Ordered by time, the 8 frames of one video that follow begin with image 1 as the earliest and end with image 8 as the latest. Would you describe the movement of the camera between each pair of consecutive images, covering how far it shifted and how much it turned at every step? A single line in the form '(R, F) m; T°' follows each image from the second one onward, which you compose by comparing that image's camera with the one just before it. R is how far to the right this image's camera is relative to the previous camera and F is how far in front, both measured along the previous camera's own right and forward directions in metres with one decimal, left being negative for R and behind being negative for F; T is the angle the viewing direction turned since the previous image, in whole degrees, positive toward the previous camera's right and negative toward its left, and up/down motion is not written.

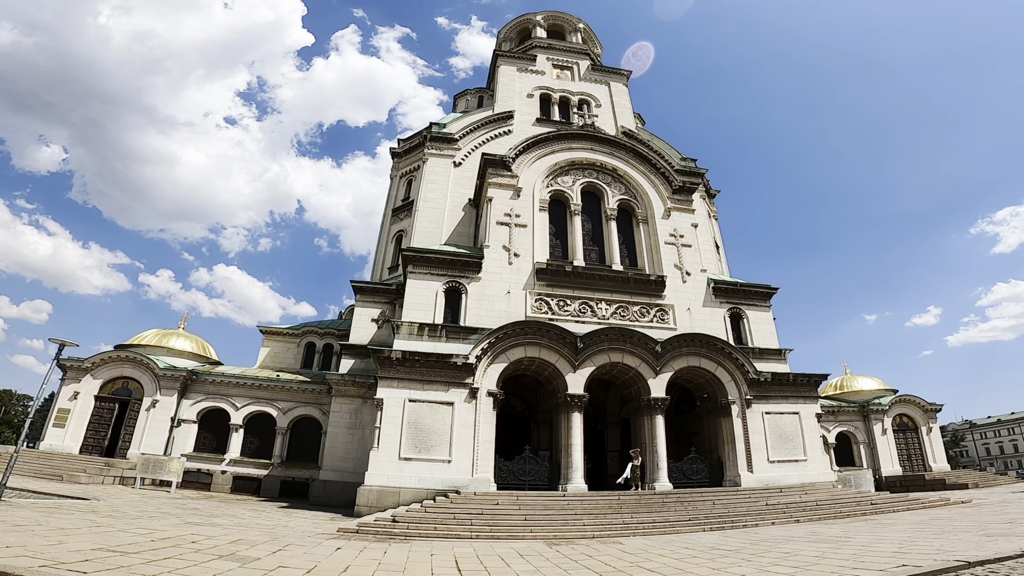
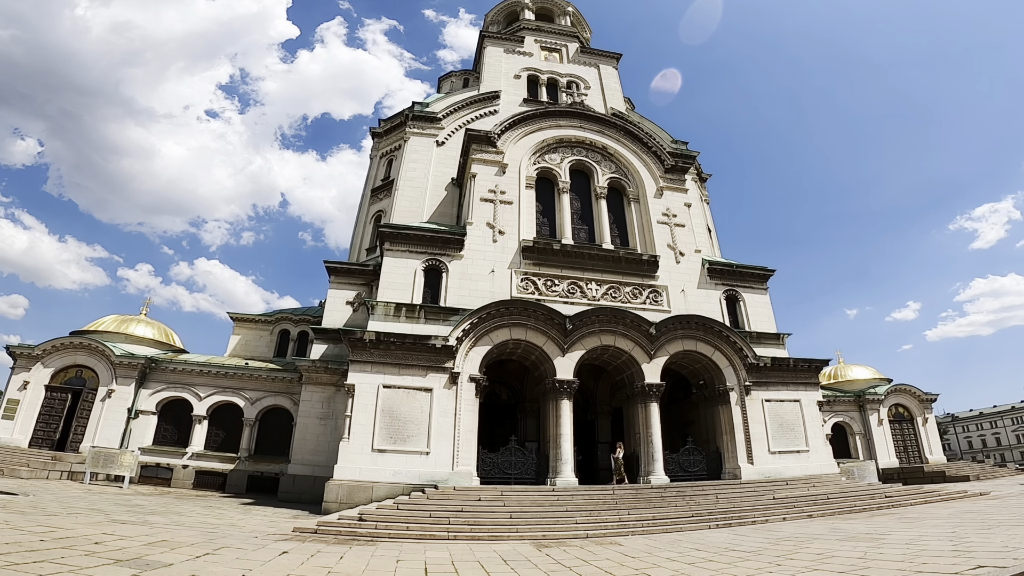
(0.0, +1.6) m; +2°
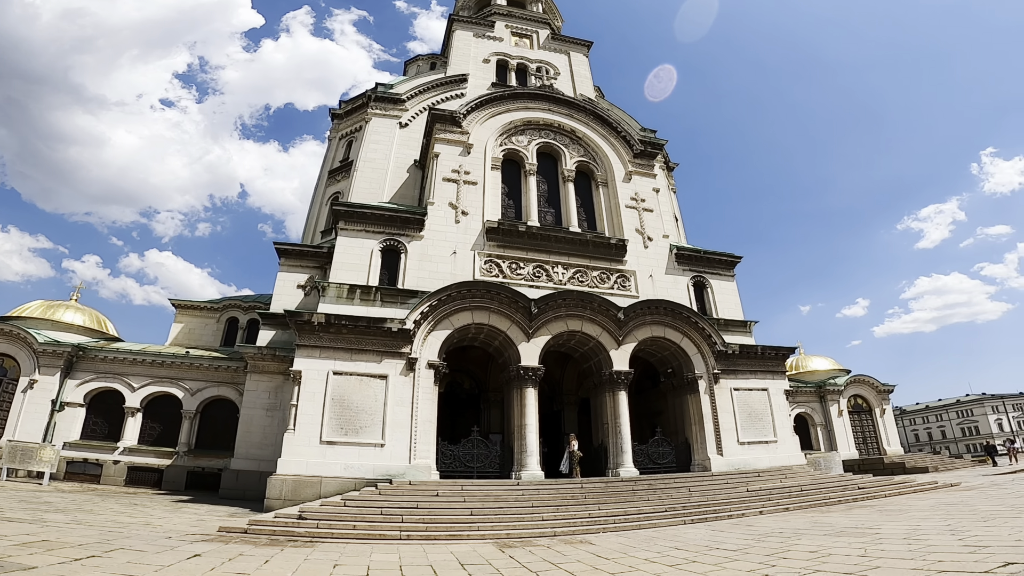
(0.0, +1.1) m; +4°
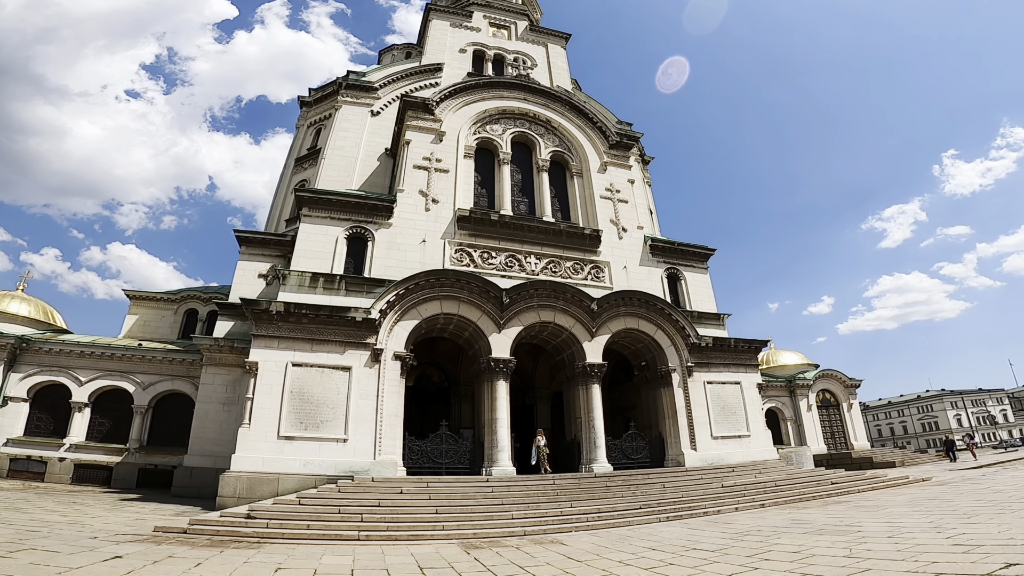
(+0.1, +0.6) m; +3°
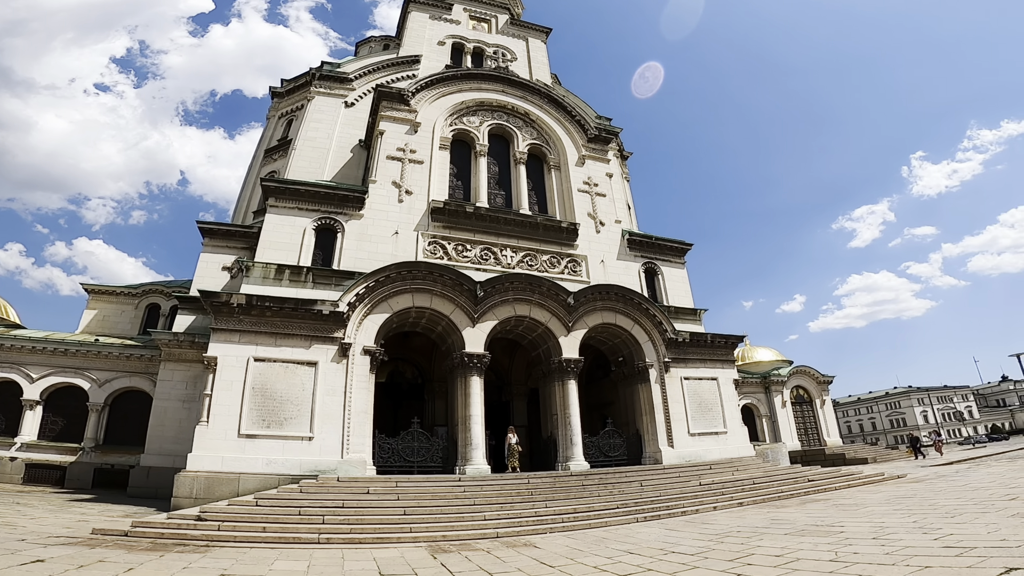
(+0.1, +0.5) m; +2°
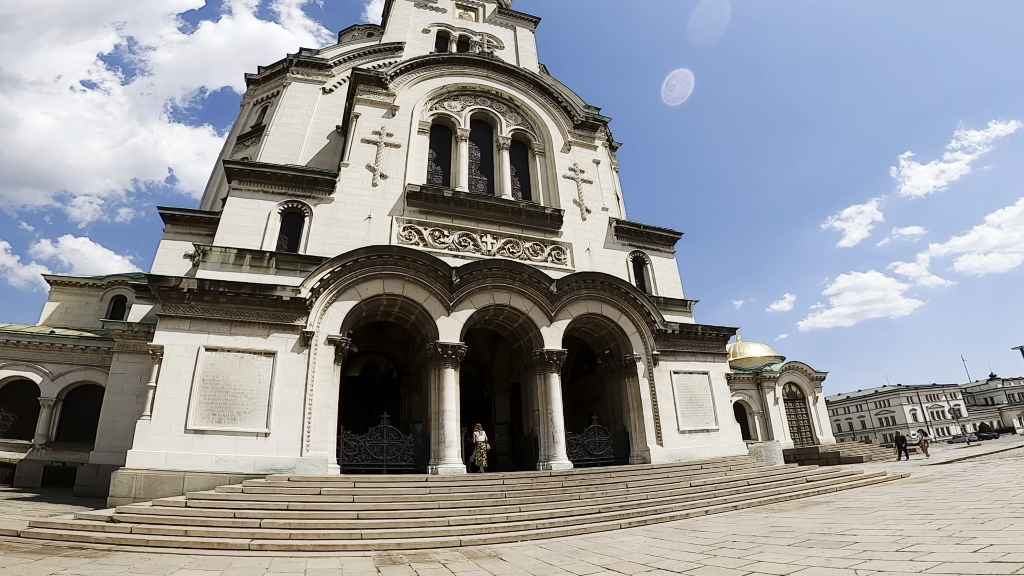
(+0.4, +1.1) m; +1°
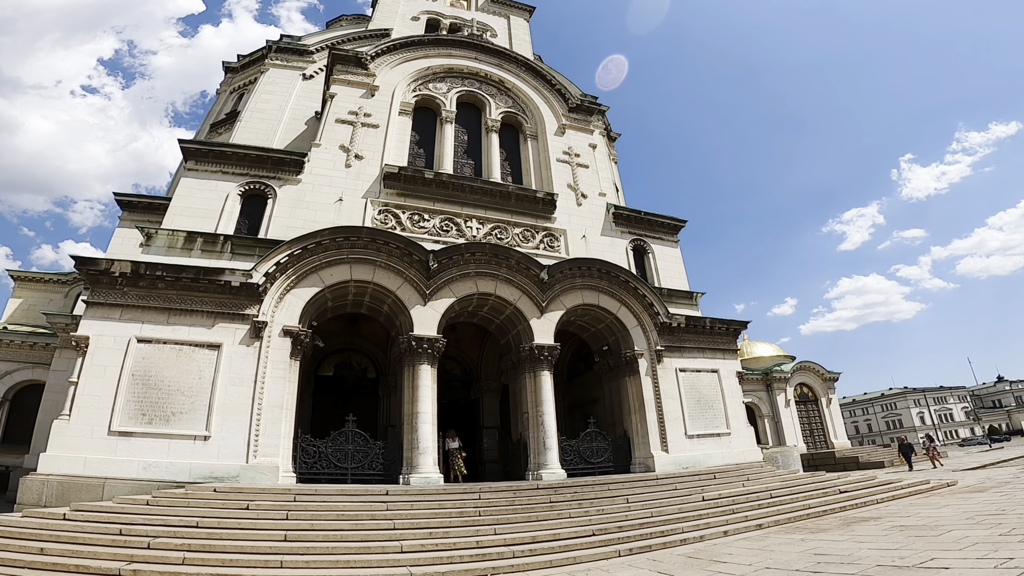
(+0.4, +1.7) m; 0°
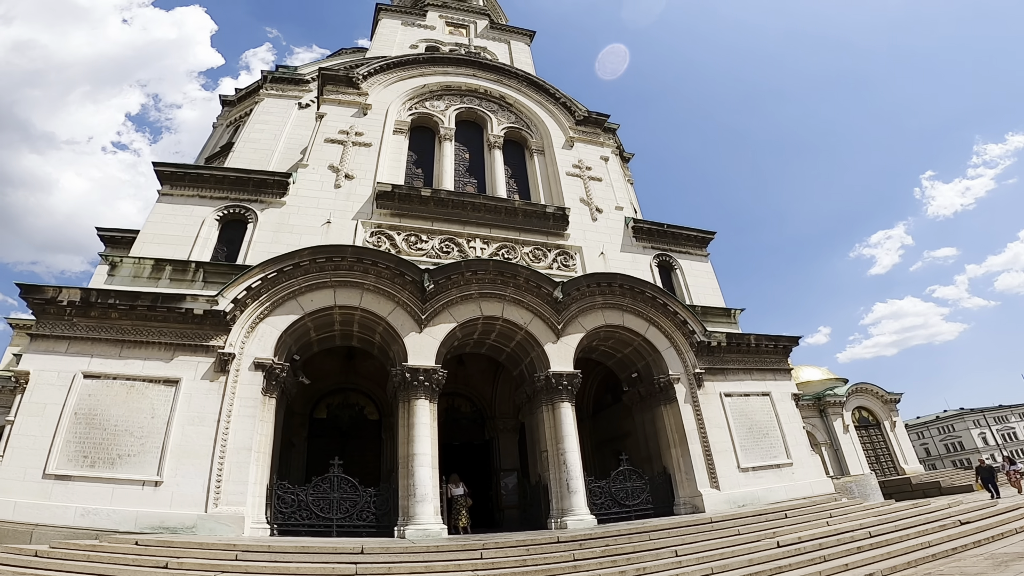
(+0.3, +1.8) m; -2°
